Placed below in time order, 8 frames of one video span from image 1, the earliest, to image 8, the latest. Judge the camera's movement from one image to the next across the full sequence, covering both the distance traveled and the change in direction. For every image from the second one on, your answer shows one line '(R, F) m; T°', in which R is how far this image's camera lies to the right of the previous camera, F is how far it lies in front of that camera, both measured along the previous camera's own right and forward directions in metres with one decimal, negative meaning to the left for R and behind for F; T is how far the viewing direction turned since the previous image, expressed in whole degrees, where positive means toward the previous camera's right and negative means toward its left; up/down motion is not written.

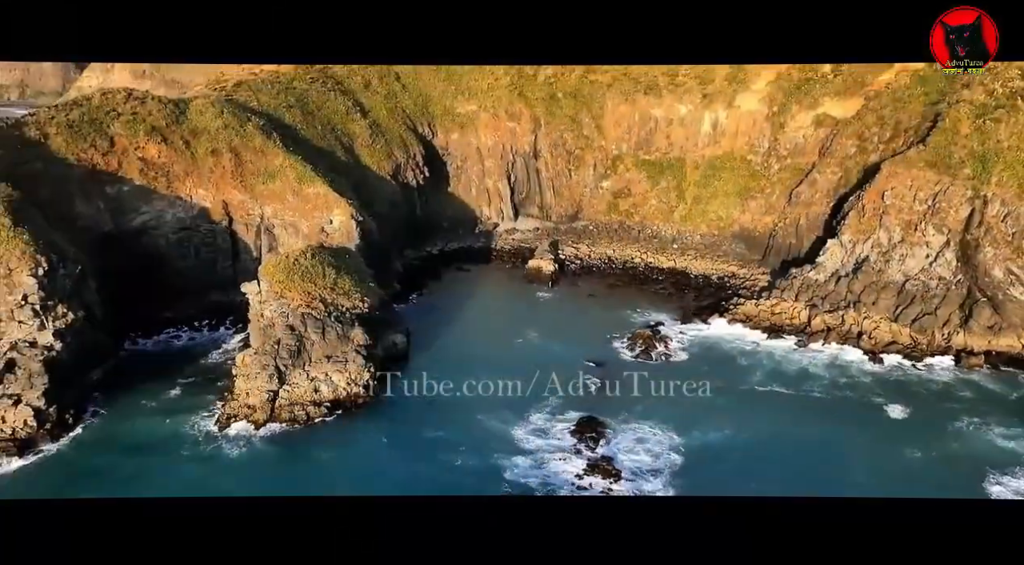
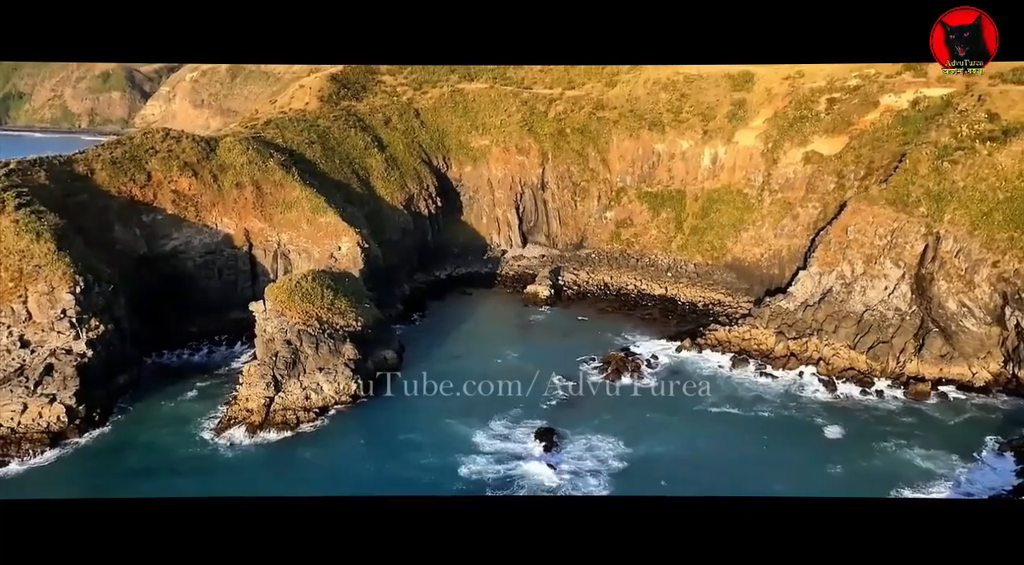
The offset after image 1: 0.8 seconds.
(+1.9, -1.9) m; -4°
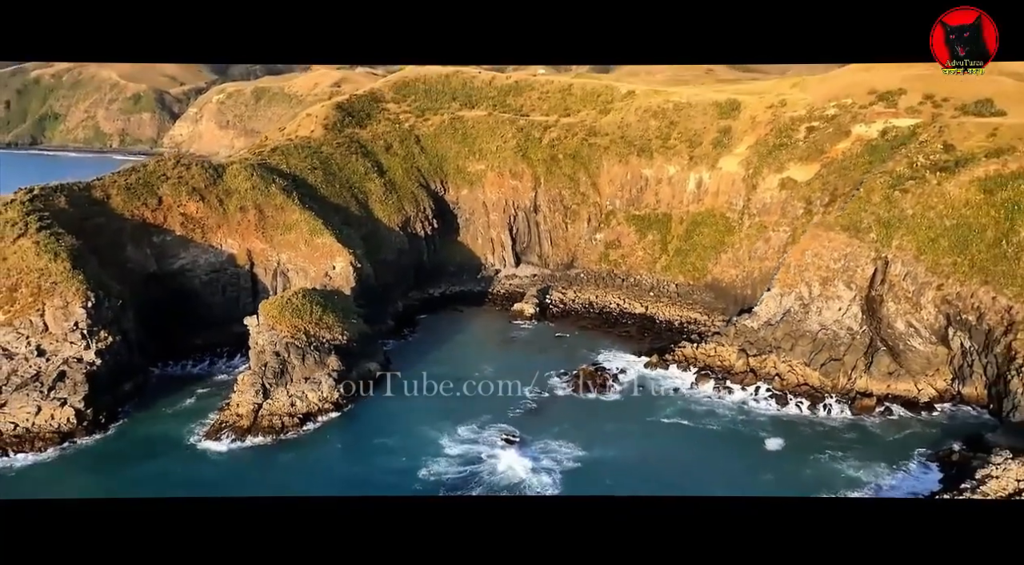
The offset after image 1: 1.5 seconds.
(+1.4, -1.7) m; -2°
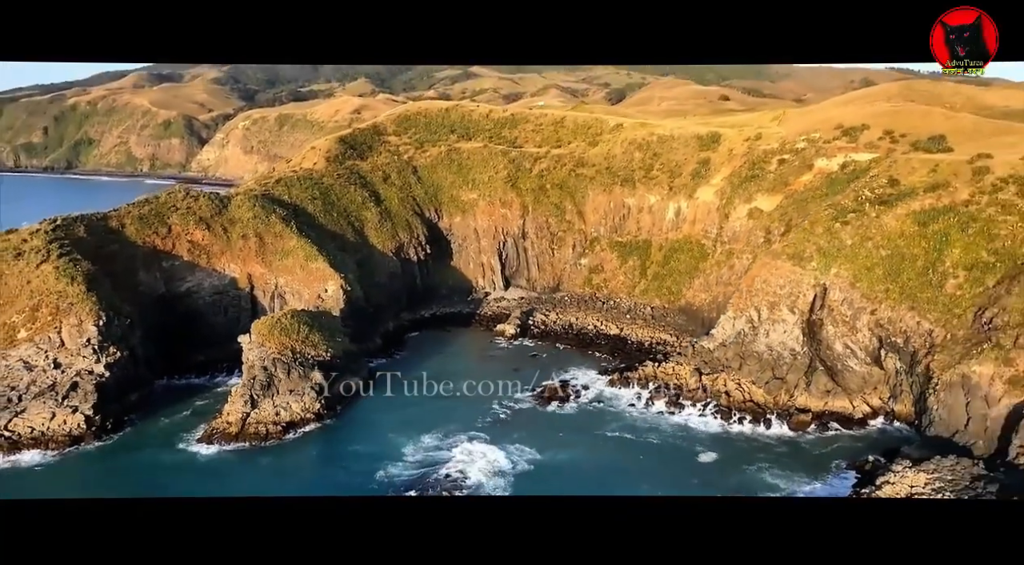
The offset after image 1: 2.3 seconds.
(+1.8, -2.2) m; -2°
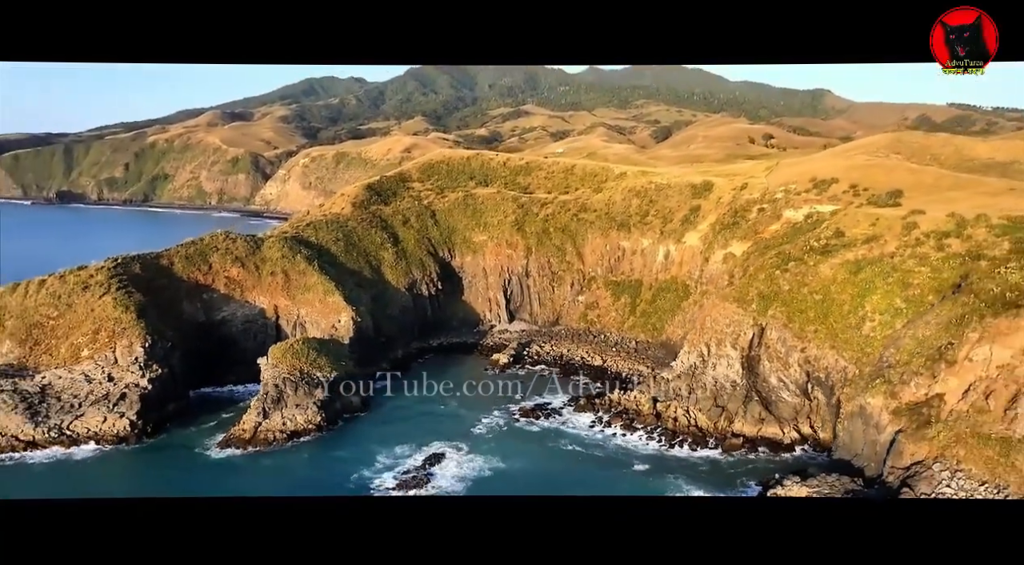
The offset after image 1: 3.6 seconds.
(+3.0, -3.9) m; -5°
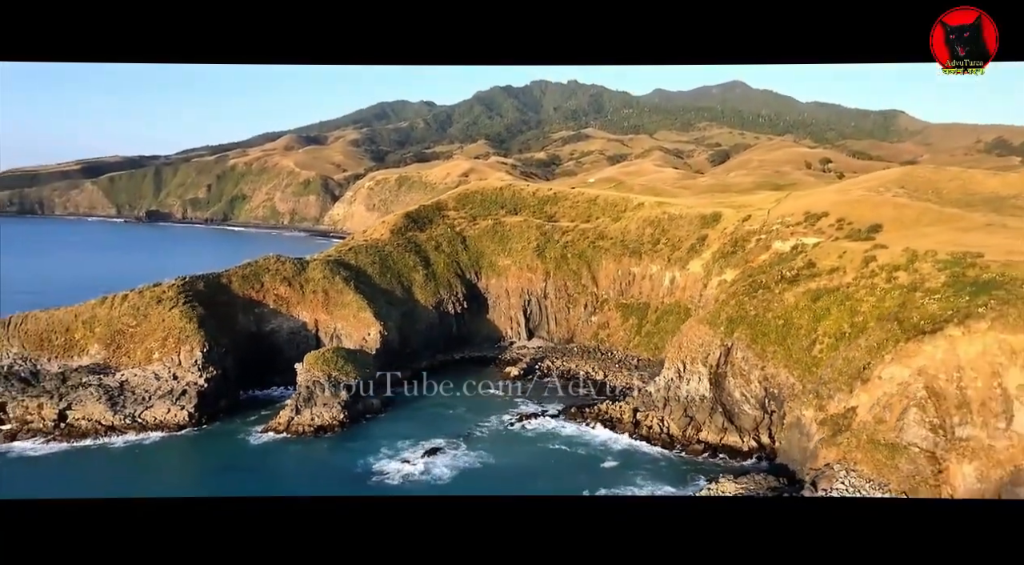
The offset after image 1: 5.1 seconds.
(+3.0, -4.3) m; -5°
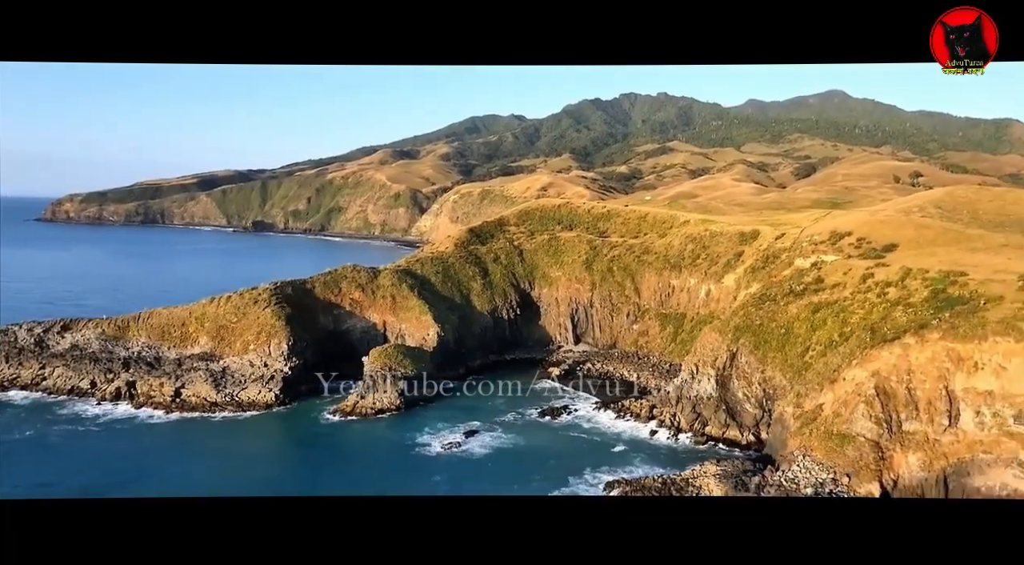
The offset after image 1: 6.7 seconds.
(+2.8, -5.0) m; -7°
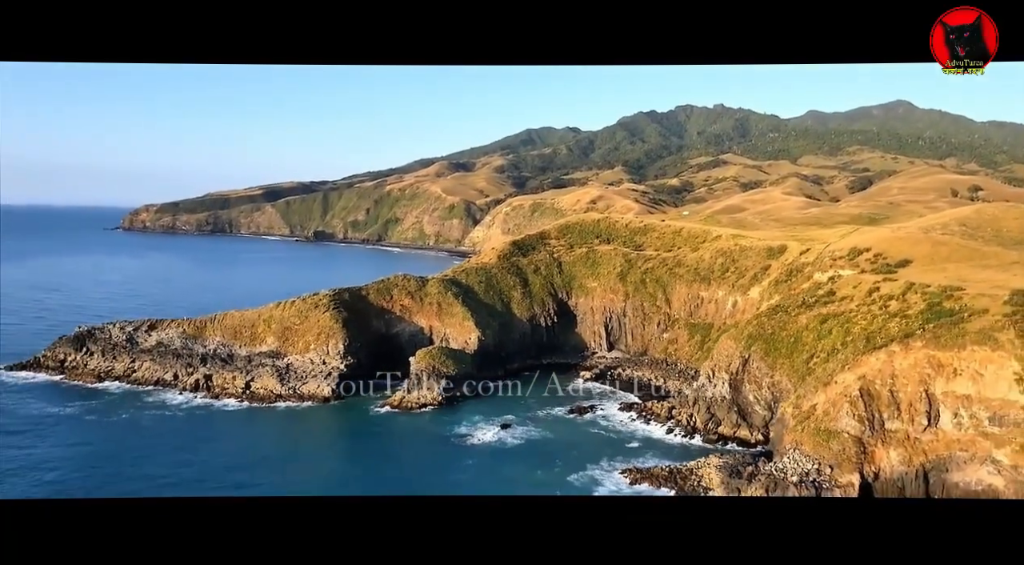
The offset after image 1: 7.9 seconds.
(+1.3, -3.8) m; -4°
